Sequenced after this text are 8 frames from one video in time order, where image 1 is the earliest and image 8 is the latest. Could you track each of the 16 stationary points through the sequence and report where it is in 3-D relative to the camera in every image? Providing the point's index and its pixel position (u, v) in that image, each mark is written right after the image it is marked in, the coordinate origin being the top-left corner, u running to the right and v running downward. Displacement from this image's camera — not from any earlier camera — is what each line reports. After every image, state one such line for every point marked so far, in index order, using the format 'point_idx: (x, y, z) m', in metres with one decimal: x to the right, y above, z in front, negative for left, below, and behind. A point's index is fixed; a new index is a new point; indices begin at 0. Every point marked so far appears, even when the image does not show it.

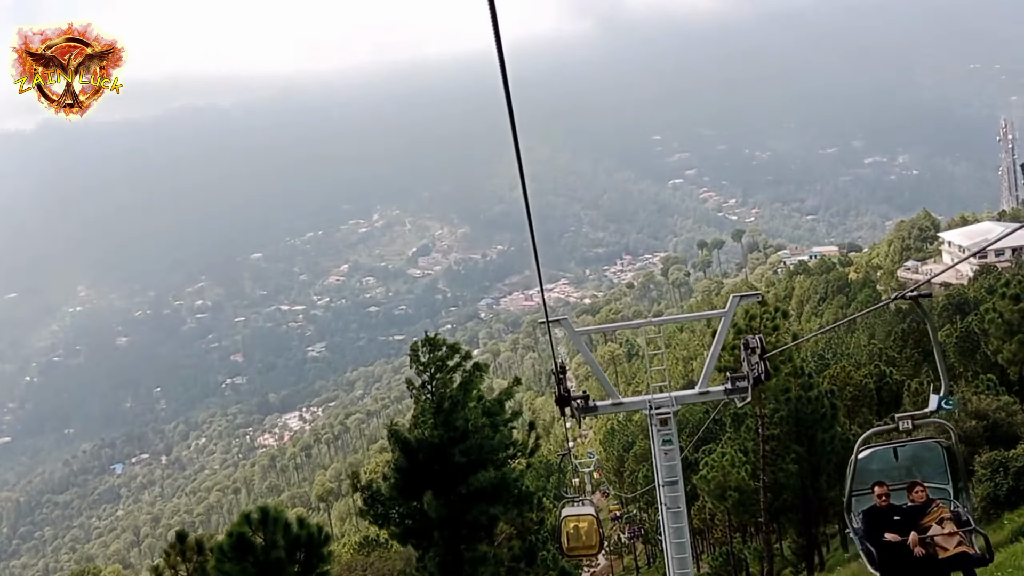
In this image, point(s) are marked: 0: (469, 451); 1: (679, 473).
0: (-0.6, -2.3, +10.3) m
1: (+1.7, -1.8, +7.3) m
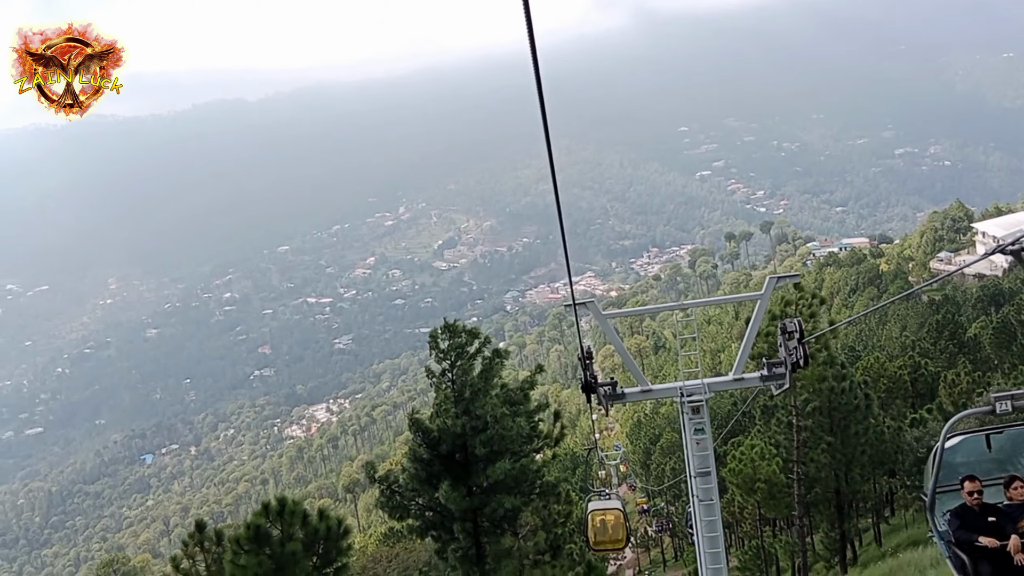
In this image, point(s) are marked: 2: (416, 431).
0: (-0.3, -2.1, +10.0) m
1: (+1.9, -1.7, +6.9) m
2: (-1.4, -1.9, +10.2) m
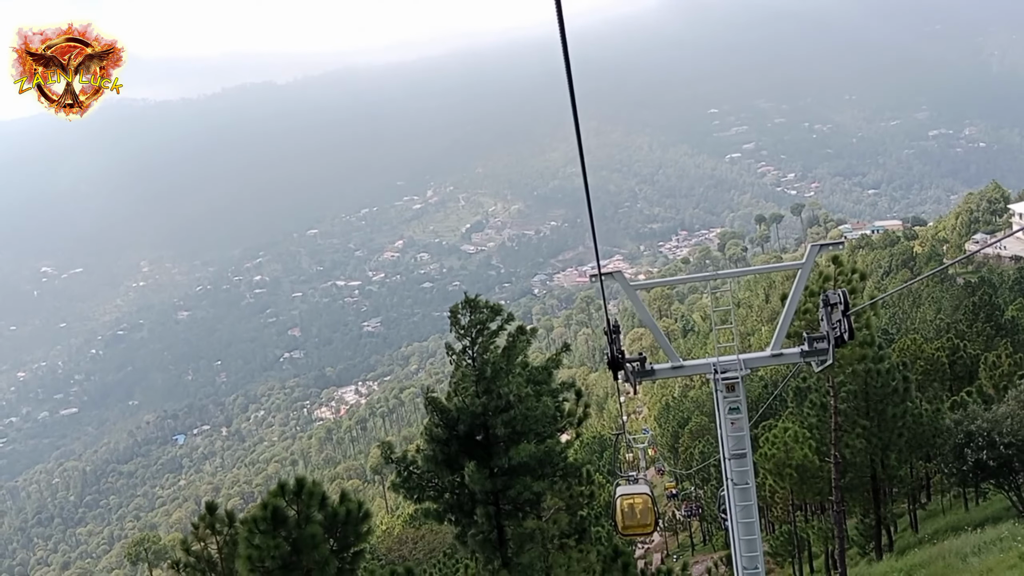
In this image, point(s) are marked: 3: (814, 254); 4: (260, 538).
0: (0.0, -1.8, +9.6) m
1: (+2.1, -1.4, +6.5) m
2: (-1.1, -1.6, +9.9) m
3: (+2.7, +0.3, +6.5) m
4: (-2.5, -2.5, +7.3) m
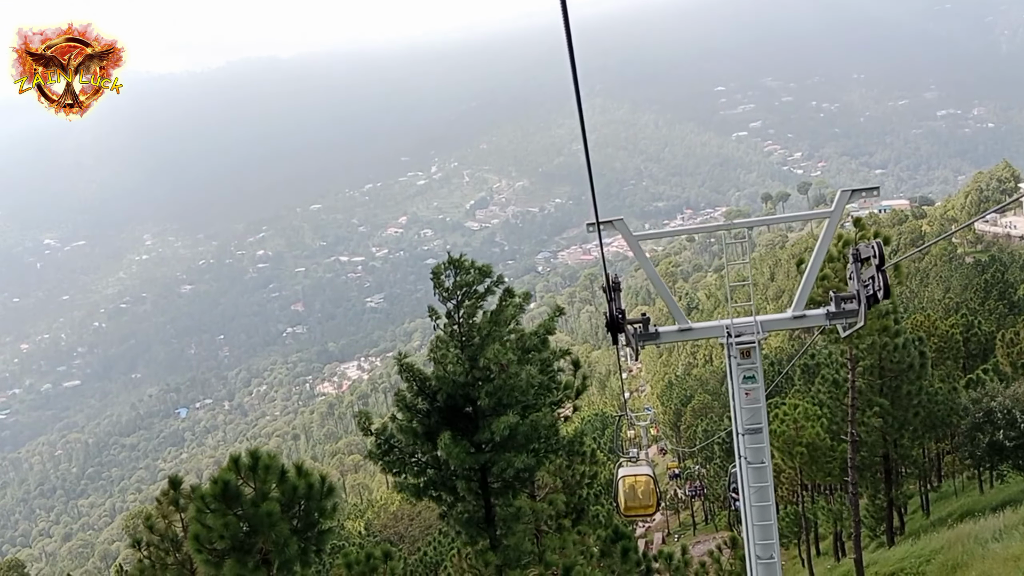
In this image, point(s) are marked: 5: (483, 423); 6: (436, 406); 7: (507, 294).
0: (-0.1, -1.3, +8.8) m
1: (+1.9, -1.0, +5.7) m
2: (-1.2, -1.0, +9.1) m
3: (+2.6, +0.7, +5.7) m
4: (-2.7, -2.0, +6.6) m
5: (-0.3, -1.7, +9.0) m
6: (-0.9, -1.5, +9.2) m
7: (0.0, -0.1, +9.4) m
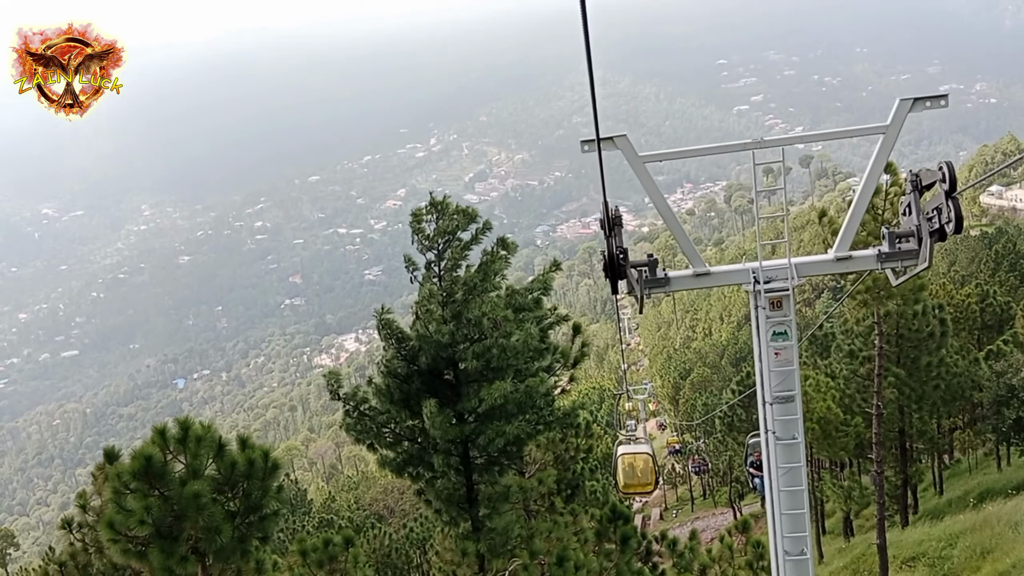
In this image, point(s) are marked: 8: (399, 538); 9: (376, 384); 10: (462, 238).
0: (-0.3, -0.7, +7.8) m
1: (+1.8, -0.6, +4.6) m
2: (-1.4, -0.5, +8.0) m
3: (+2.4, +1.1, +4.5) m
4: (-2.9, -1.6, +5.5) m
5: (-0.5, -1.1, +8.0) m
6: (-1.1, -0.9, +8.1) m
7: (-0.2, +0.5, +8.3) m
8: (-2.8, -6.0, +17.8) m
9: (-1.6, -1.1, +8.1) m
10: (-0.6, +0.6, +8.2) m
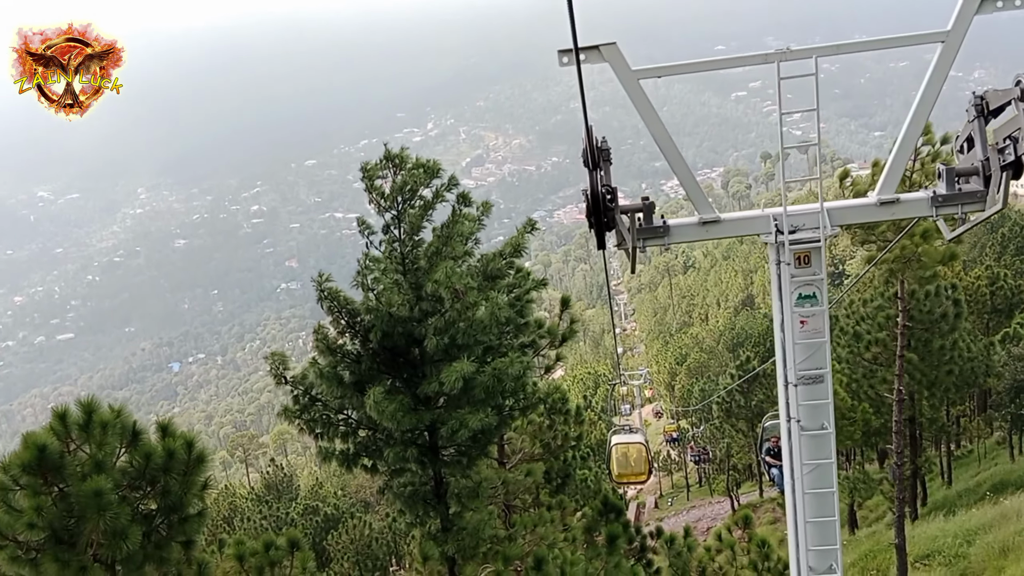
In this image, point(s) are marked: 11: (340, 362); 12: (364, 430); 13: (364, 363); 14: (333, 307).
0: (-0.5, -0.4, +6.8) m
1: (+1.6, -0.4, +3.7) m
2: (-1.6, -0.2, +7.1) m
3: (+2.2, +1.3, +3.6) m
4: (-3.1, -1.3, +4.6) m
5: (-0.7, -0.8, +7.0) m
6: (-1.3, -0.6, +7.1) m
7: (-0.4, +0.8, +7.3) m
8: (-3.0, -5.5, +17.0) m
9: (-1.8, -0.8, +7.2) m
10: (-0.8, +0.9, +7.2) m
11: (-1.6, -0.7, +7.1) m
12: (-1.4, -1.4, +7.3) m
13: (-1.4, -0.7, +7.1) m
14: (-1.6, -0.2, +7.1) m
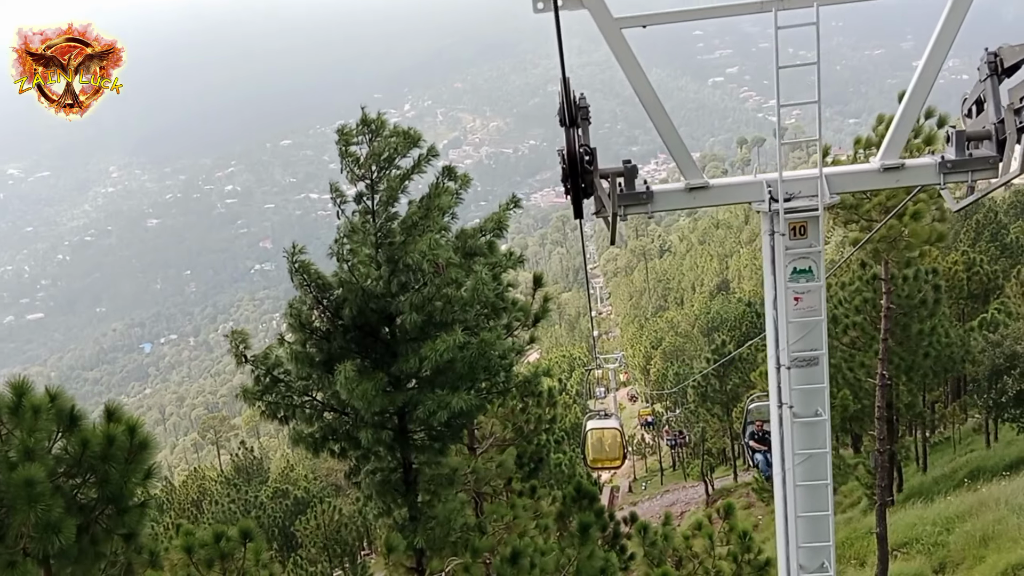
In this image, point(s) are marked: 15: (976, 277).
0: (-0.7, -0.2, +6.4) m
1: (+1.4, -0.2, +3.4) m
2: (-1.9, 0.0, +6.7) m
3: (+2.1, +1.4, +3.2) m
4: (-3.3, -1.1, +4.1) m
5: (-1.0, -0.6, +6.6) m
6: (-1.6, -0.4, +6.7) m
7: (-0.7, +1.0, +6.9) m
8: (-3.7, -5.0, +16.6) m
9: (-2.0, -0.5, +6.8) m
10: (-1.0, +1.1, +6.8) m
11: (-1.9, -0.5, +6.7) m
12: (-1.7, -1.2, +6.9) m
13: (-1.6, -0.5, +6.7) m
14: (-1.9, 0.0, +6.7) m
15: (+12.1, +0.3, +19.1) m
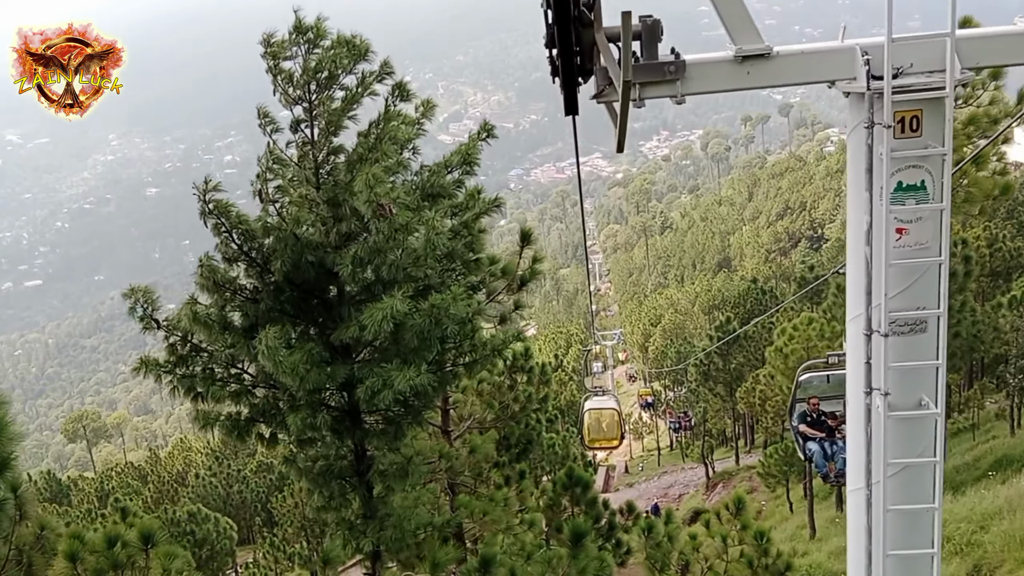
0: (-0.9, +0.1, +5.3) m
1: (+1.3, 0.0, +2.2) m
2: (-2.0, +0.4, +5.5) m
3: (+2.0, +1.7, +2.0) m
4: (-3.4, -0.8, +3.0) m
5: (-1.1, -0.2, +5.5) m
6: (-1.7, 0.0, +5.6) m
7: (-0.8, +1.4, +5.7) m
8: (-3.9, -4.3, +15.6) m
9: (-2.2, -0.1, +5.6) m
10: (-1.2, +1.5, +5.6) m
11: (-2.0, -0.1, +5.6) m
12: (-1.8, -0.8, +5.7) m
13: (-1.8, -0.1, +5.6) m
14: (-2.0, +0.4, +5.5) m
15: (+11.9, +0.8, +18.0) m
